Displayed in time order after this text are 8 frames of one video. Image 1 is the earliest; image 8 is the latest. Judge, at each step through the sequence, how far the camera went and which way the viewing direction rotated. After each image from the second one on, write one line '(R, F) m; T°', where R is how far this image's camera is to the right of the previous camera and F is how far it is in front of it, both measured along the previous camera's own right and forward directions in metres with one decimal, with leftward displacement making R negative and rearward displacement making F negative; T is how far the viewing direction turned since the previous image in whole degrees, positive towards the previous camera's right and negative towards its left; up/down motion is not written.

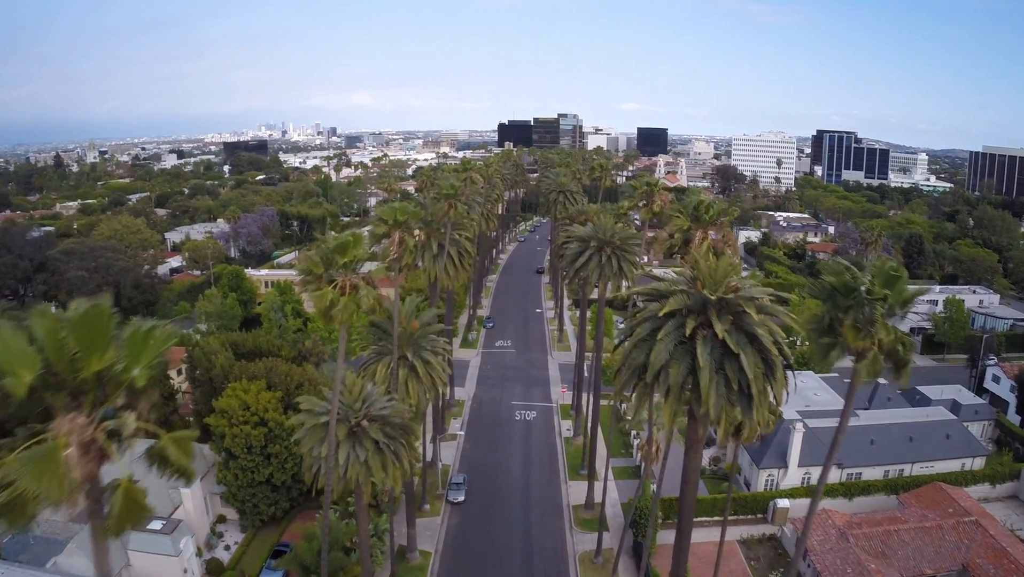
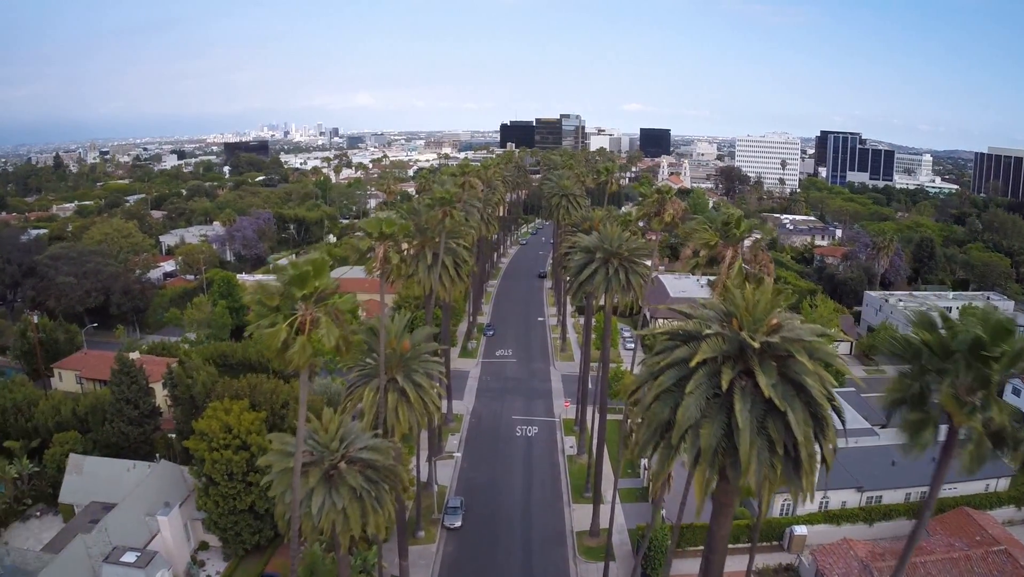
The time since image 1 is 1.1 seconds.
(+0.1, +2.0) m; 0°
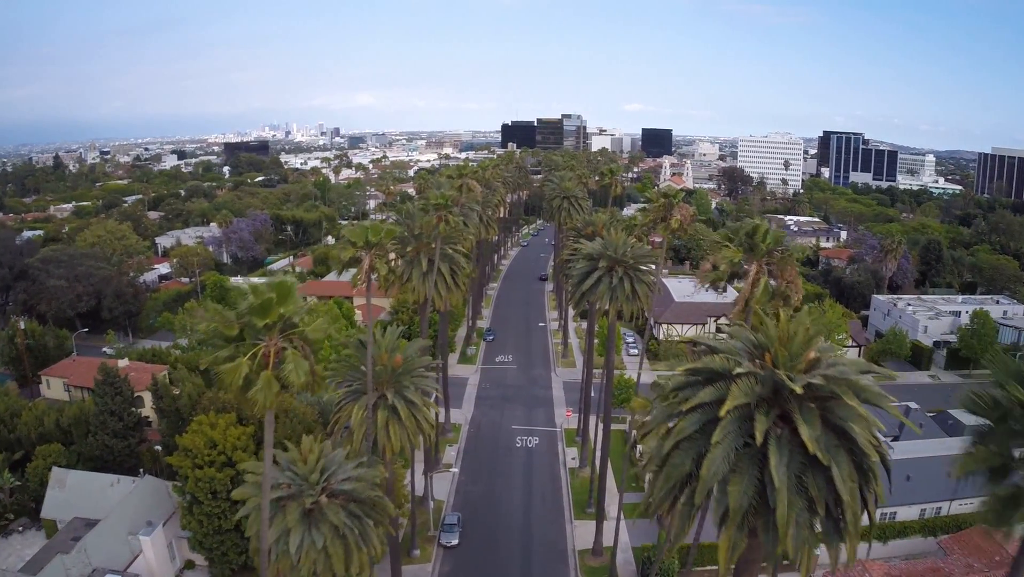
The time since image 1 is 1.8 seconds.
(+0.1, +1.4) m; 0°
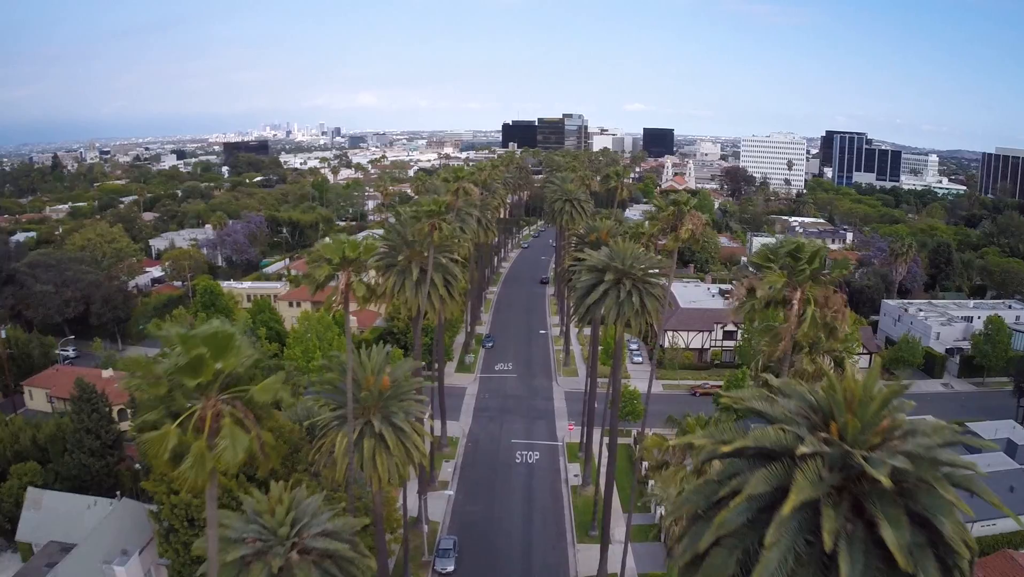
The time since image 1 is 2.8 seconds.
(+0.1, +1.8) m; 0°
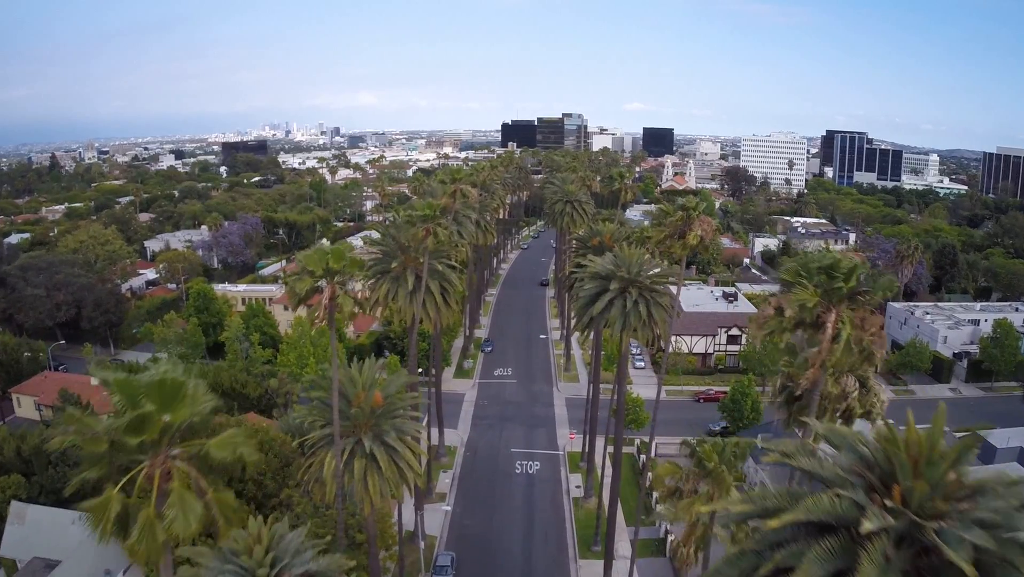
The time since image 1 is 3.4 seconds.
(0.0, +1.1) m; 0°
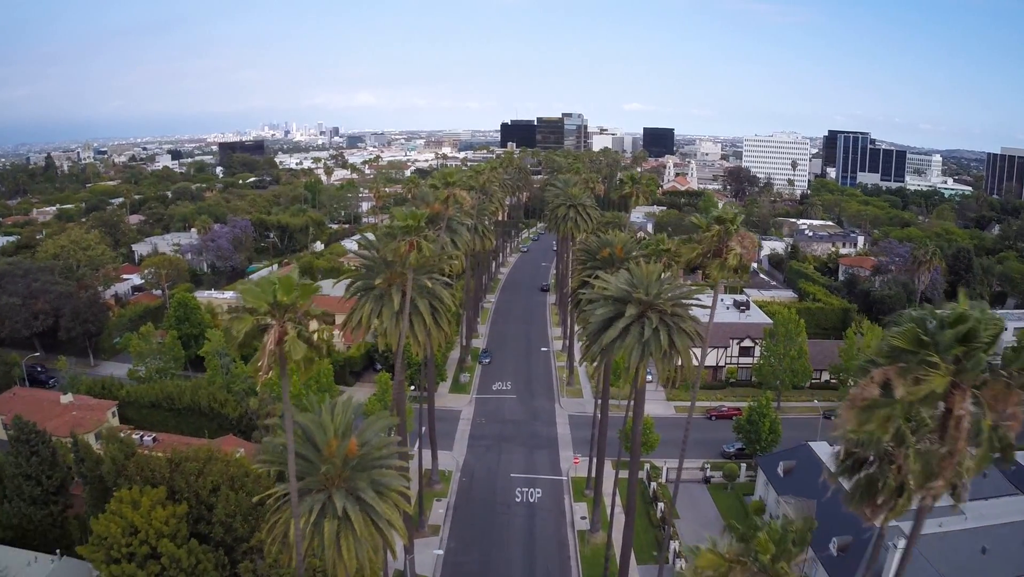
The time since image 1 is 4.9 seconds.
(0.0, +2.9) m; 0°
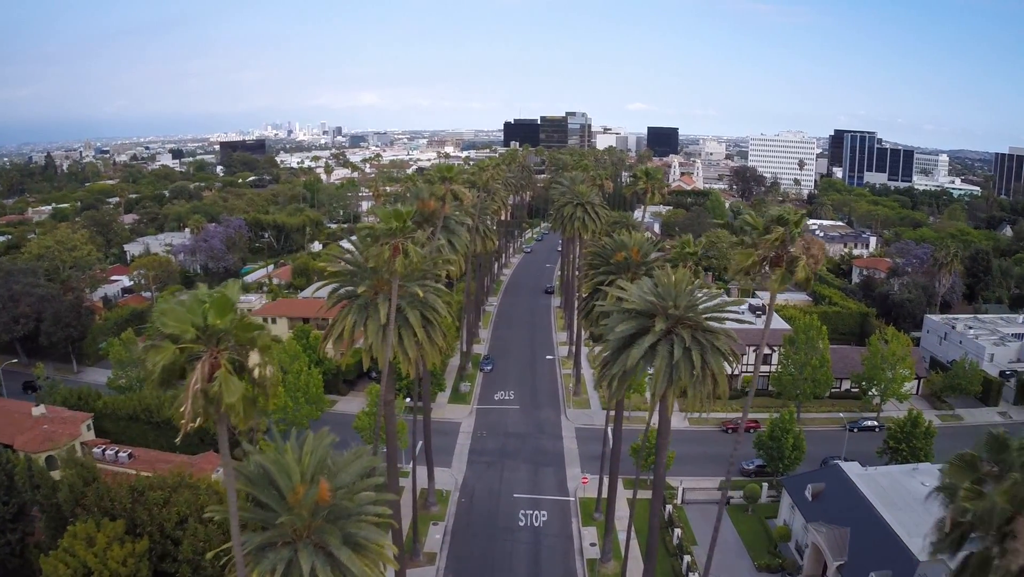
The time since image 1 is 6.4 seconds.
(-0.1, +2.7) m; 0°
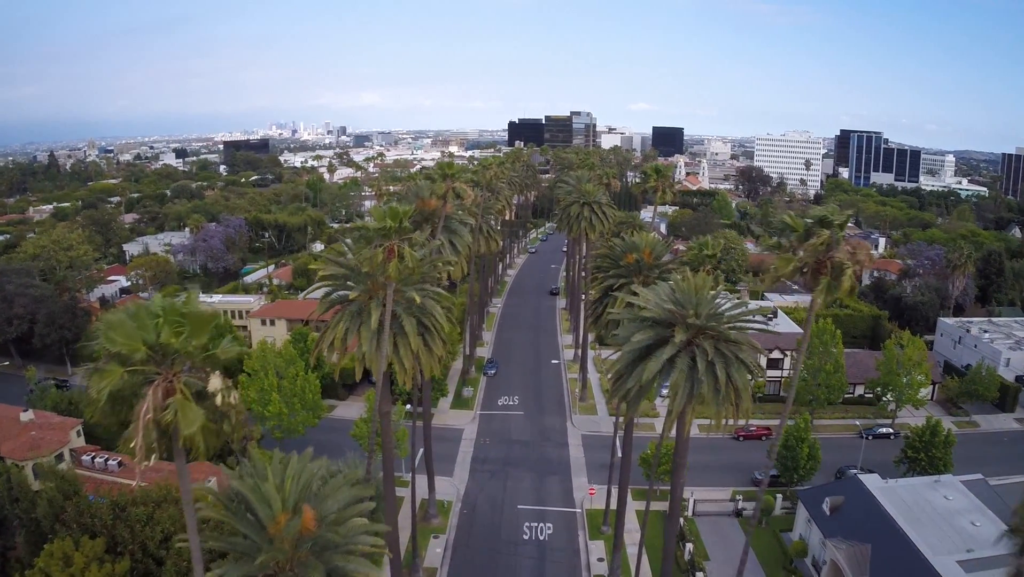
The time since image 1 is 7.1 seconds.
(0.0, +1.3) m; 0°
